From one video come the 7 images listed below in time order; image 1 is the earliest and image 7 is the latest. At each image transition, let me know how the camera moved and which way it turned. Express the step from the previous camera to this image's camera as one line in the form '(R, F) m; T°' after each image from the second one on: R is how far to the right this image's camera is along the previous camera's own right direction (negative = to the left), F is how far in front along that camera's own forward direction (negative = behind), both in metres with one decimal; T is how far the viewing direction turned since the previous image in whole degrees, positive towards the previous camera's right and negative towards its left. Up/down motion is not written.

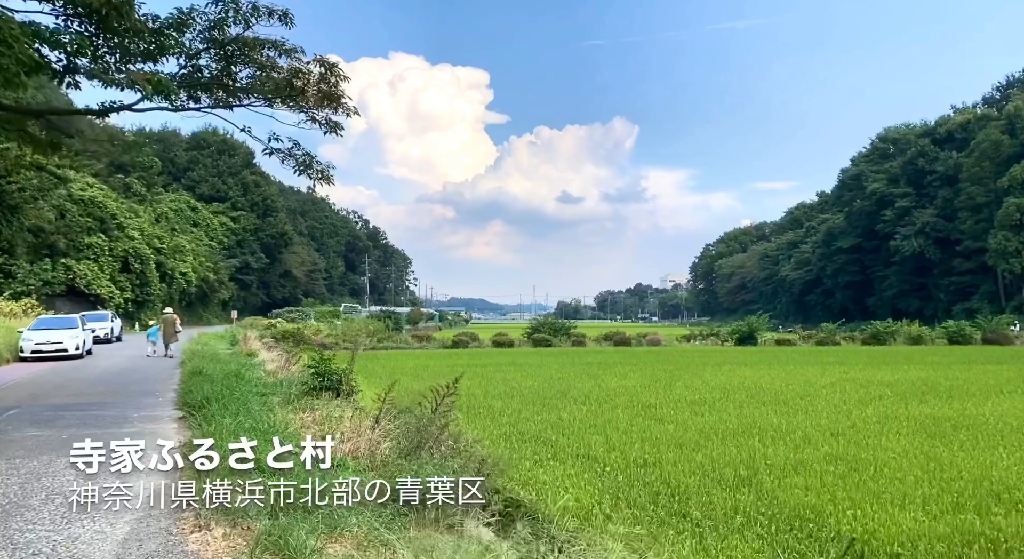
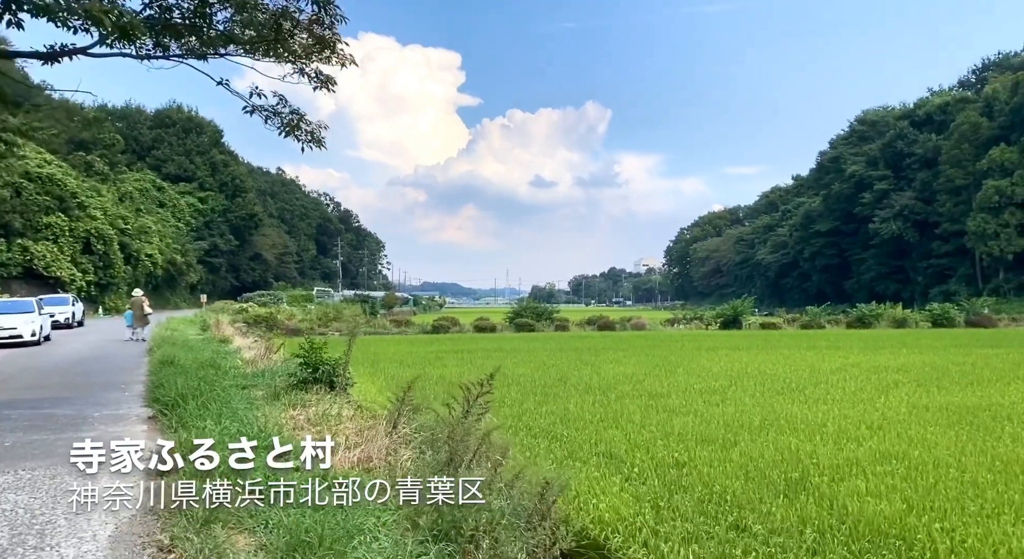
(-0.4, +0.8) m; +2°
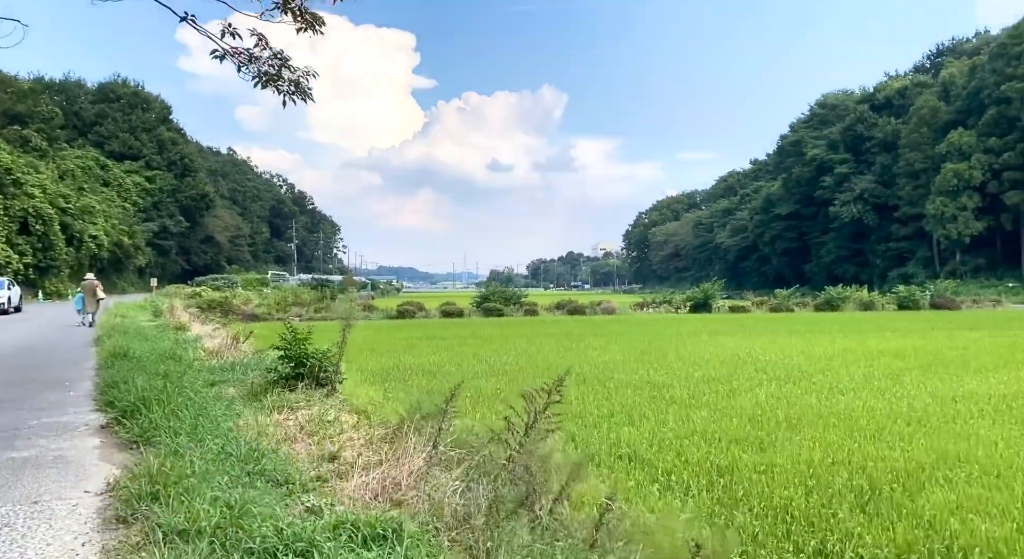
(-0.5, +0.9) m; +3°
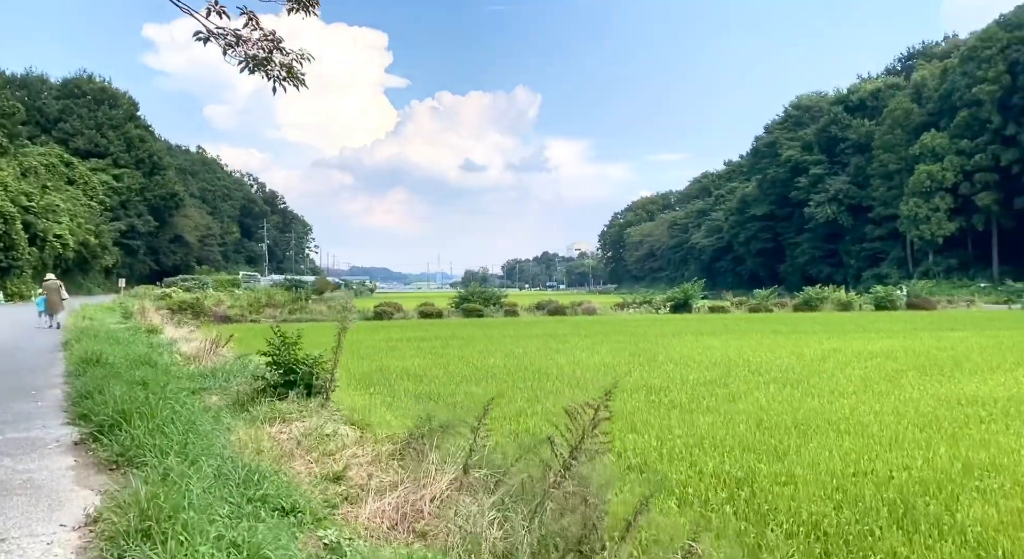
(-0.3, +0.4) m; +2°
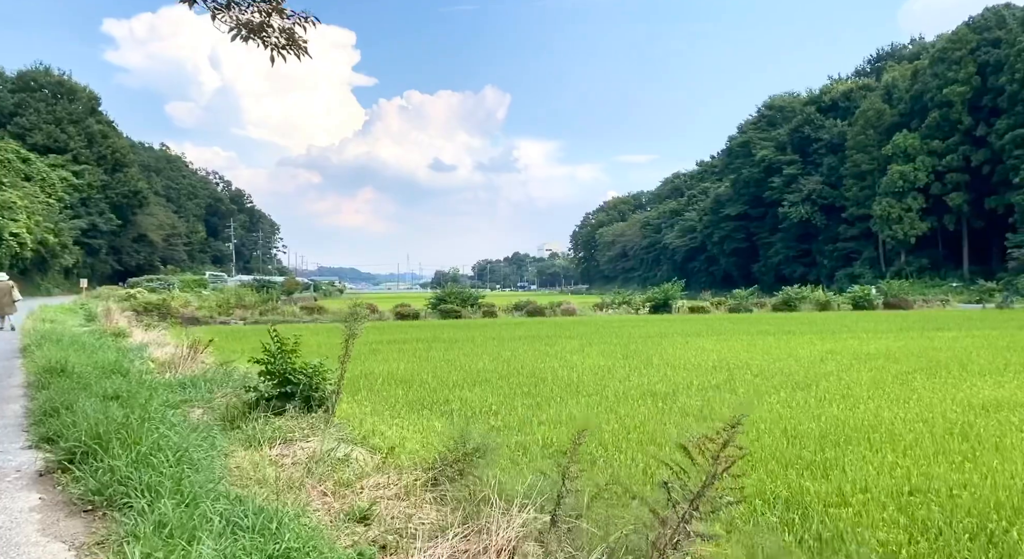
(-0.4, +0.6) m; +2°
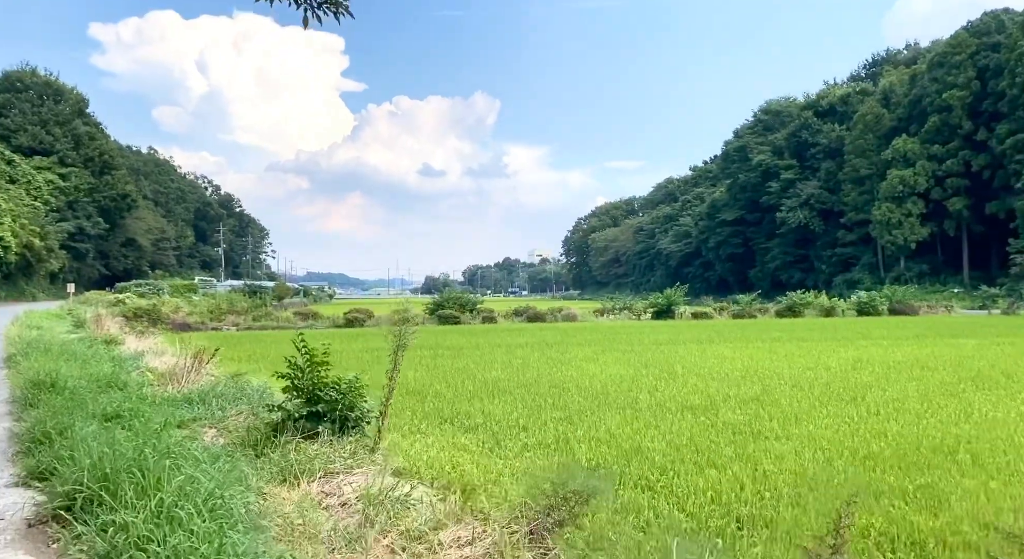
(-0.5, +0.7) m; +1°
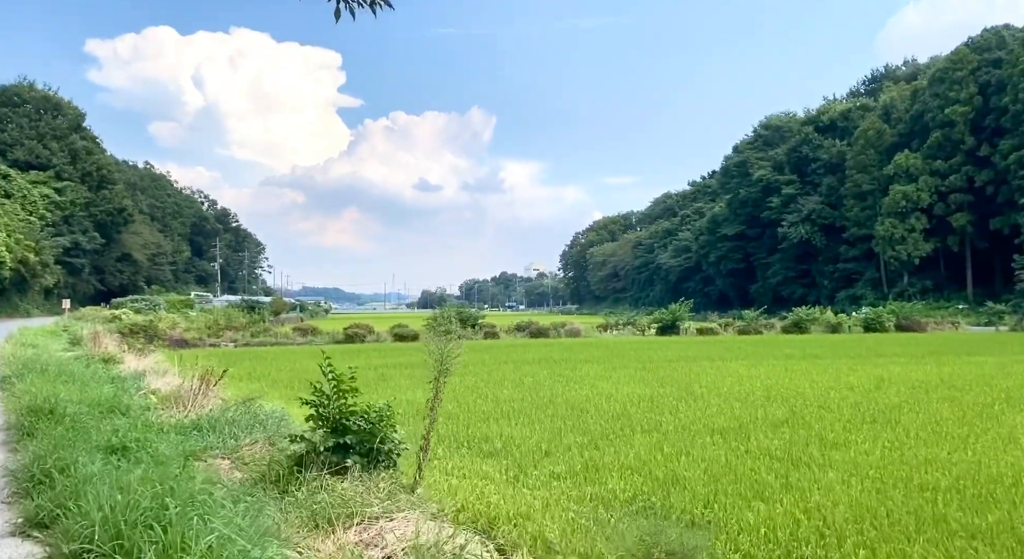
(-0.3, +0.4) m; 0°
